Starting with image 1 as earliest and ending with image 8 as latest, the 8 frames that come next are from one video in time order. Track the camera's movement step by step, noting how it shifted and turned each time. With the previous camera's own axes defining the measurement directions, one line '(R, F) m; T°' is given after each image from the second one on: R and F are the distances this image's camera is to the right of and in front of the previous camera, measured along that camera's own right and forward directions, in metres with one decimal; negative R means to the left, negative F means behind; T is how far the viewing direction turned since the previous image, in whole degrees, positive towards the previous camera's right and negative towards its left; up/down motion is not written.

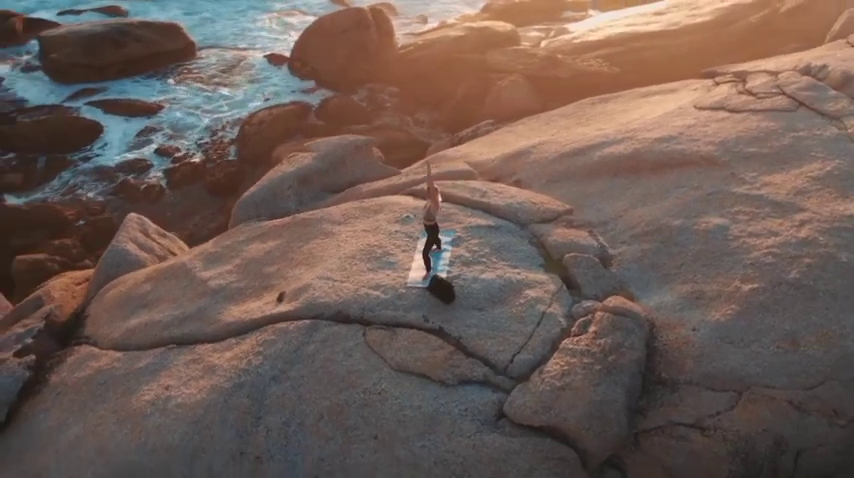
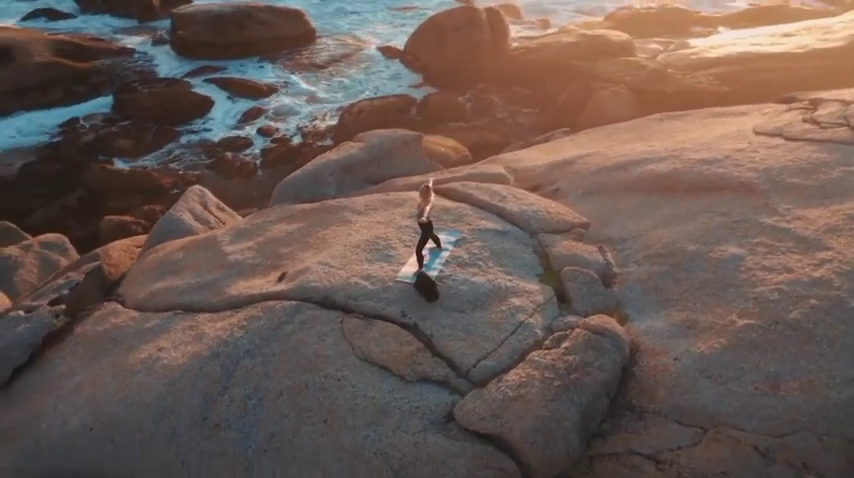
(+1.0, +0.1) m; -9°
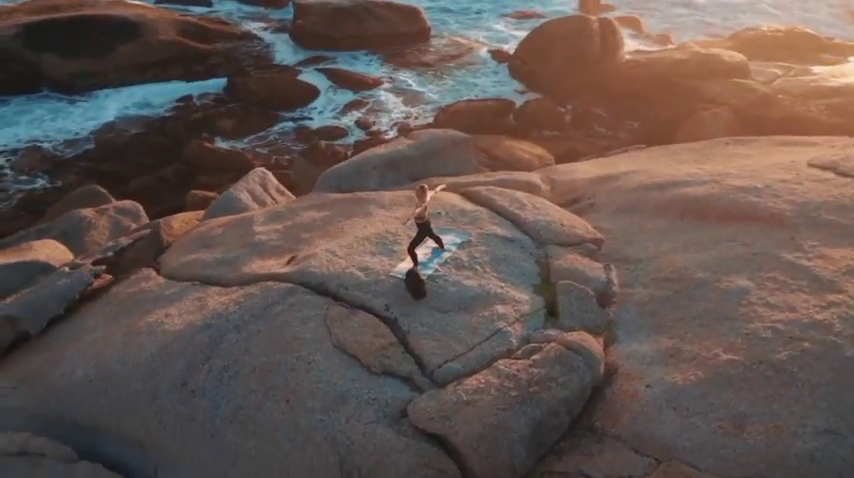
(+0.9, 0.0) m; -9°
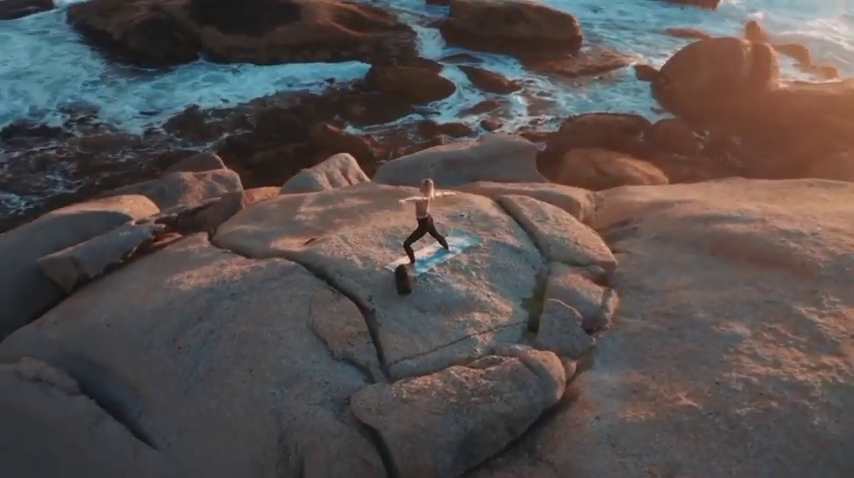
(+1.2, +0.1) m; -12°
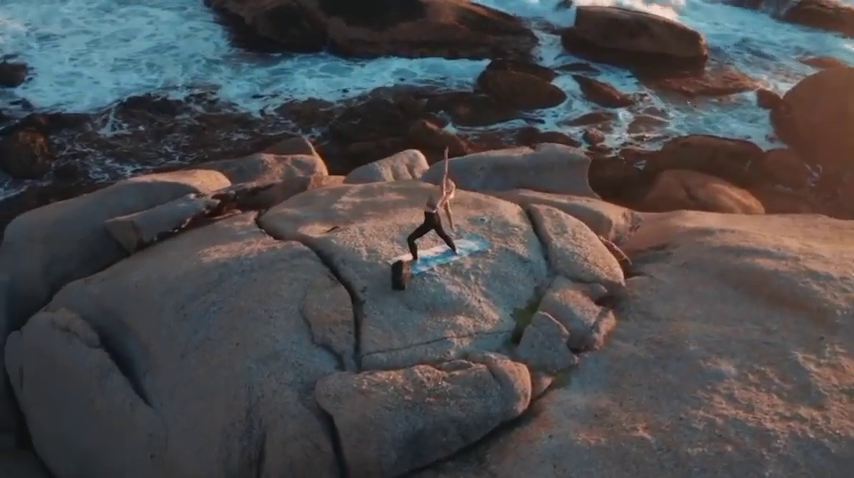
(+0.9, +0.1) m; -9°
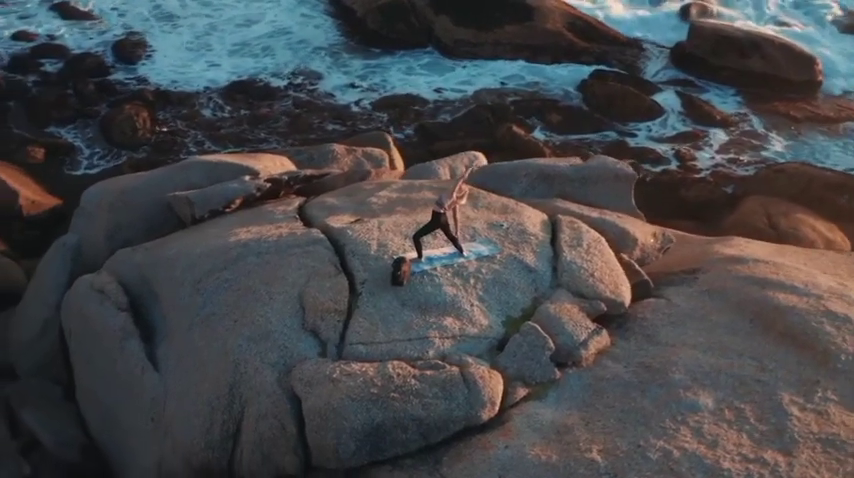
(+0.8, 0.0) m; -8°
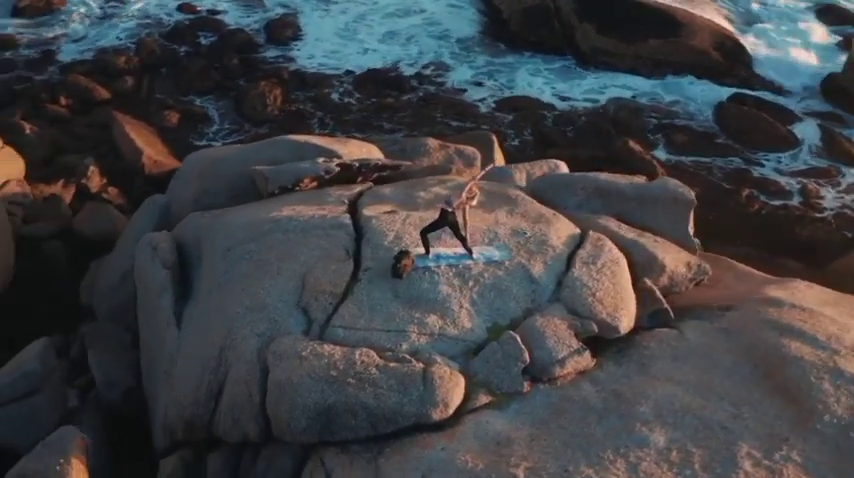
(+1.0, +0.1) m; -11°
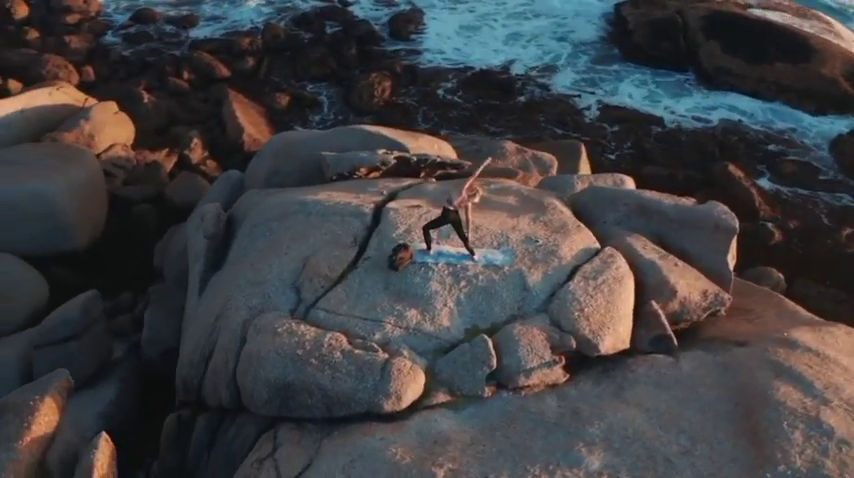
(+1.0, 0.0) m; -10°
